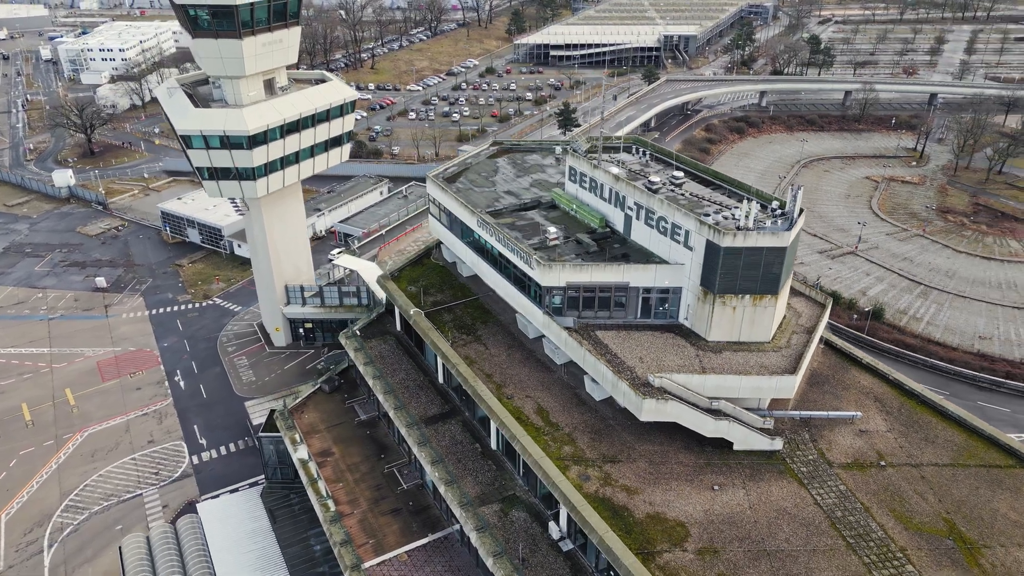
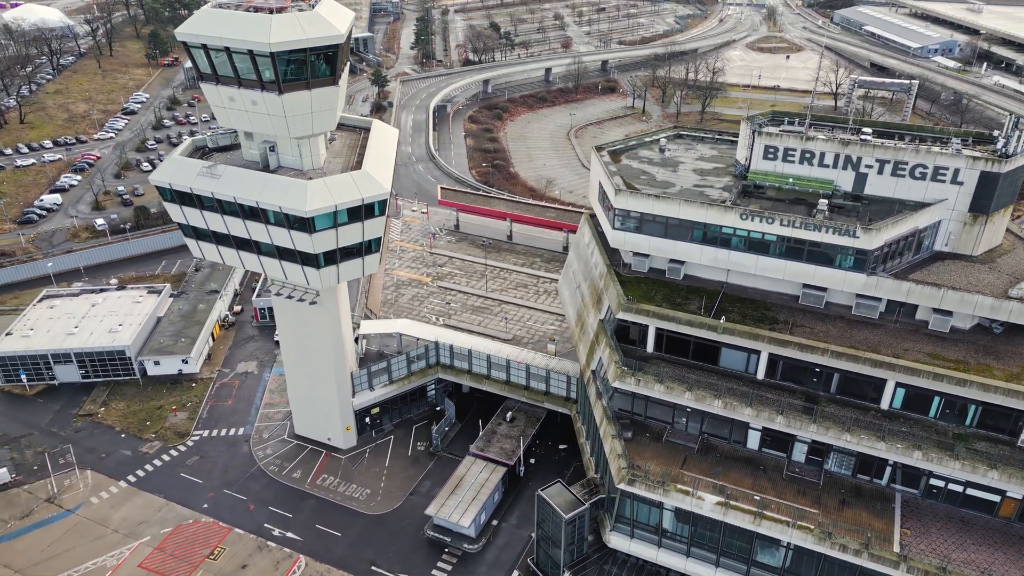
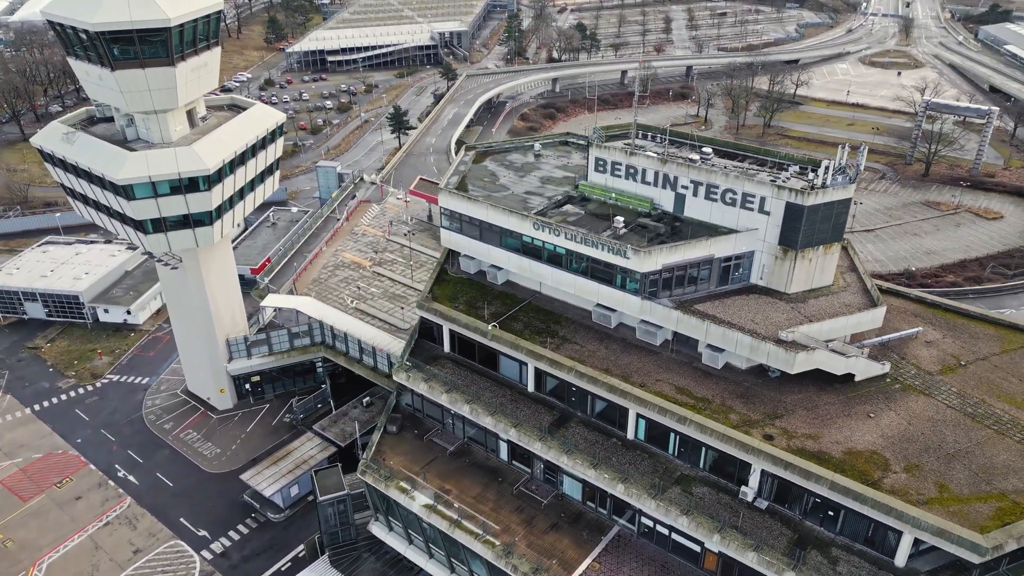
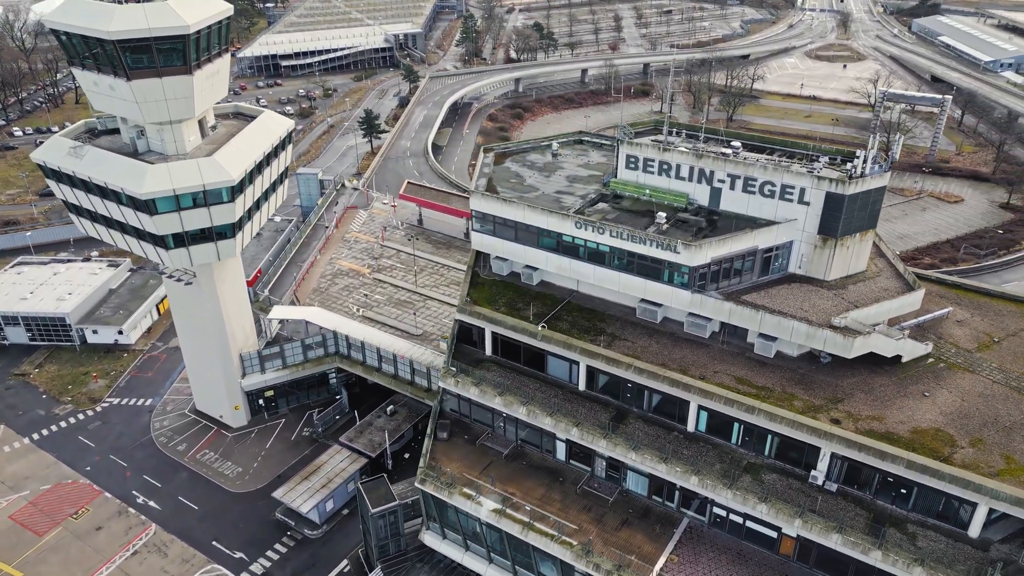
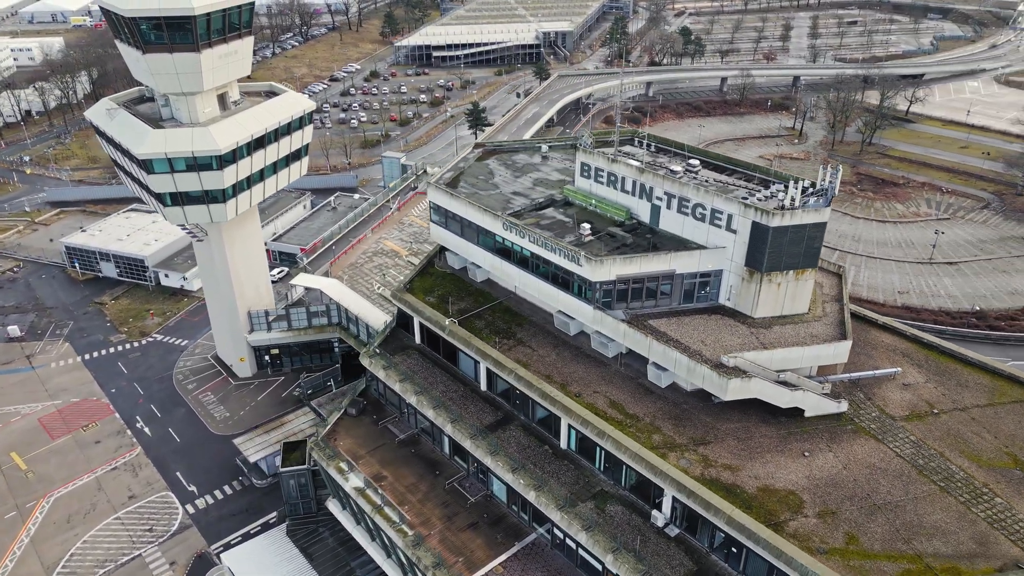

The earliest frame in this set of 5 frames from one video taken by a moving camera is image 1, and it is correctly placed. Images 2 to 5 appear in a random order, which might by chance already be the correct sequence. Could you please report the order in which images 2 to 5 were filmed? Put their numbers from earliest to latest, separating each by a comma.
5, 3, 4, 2
